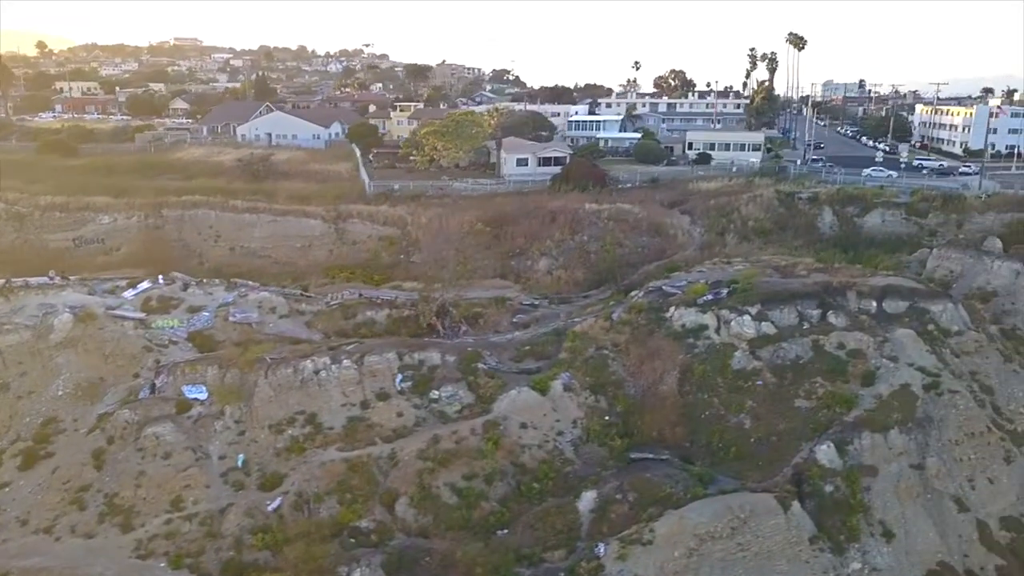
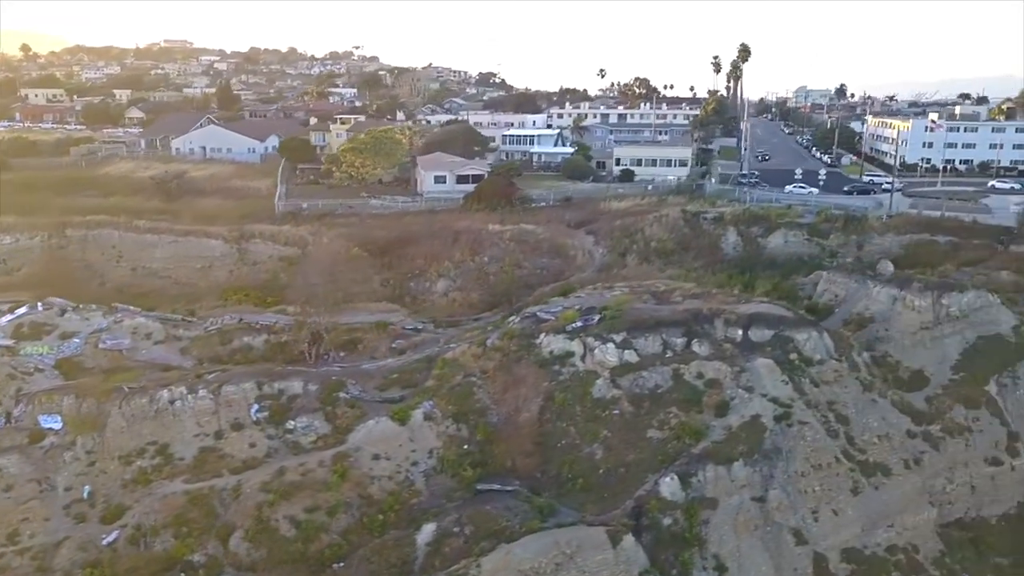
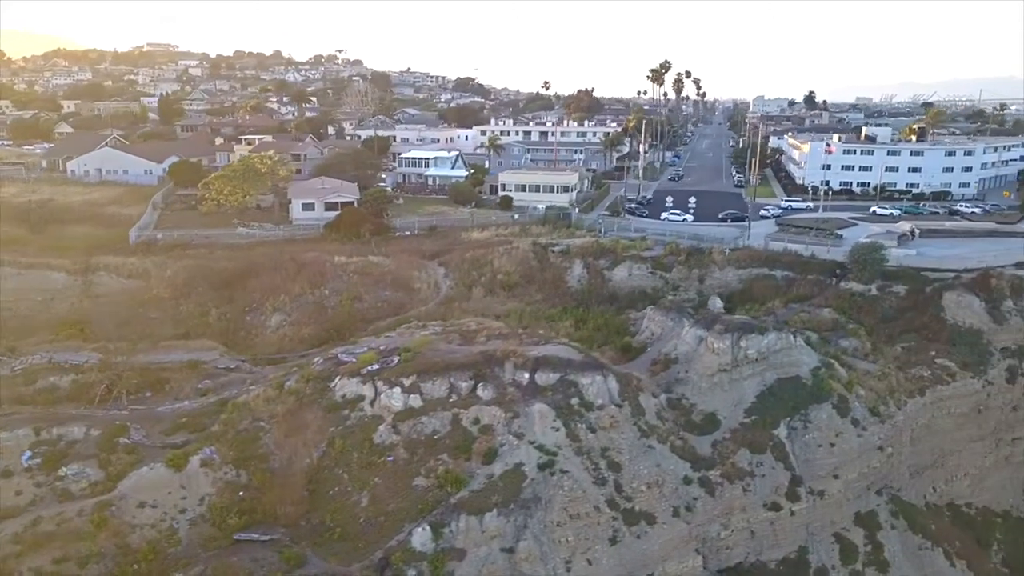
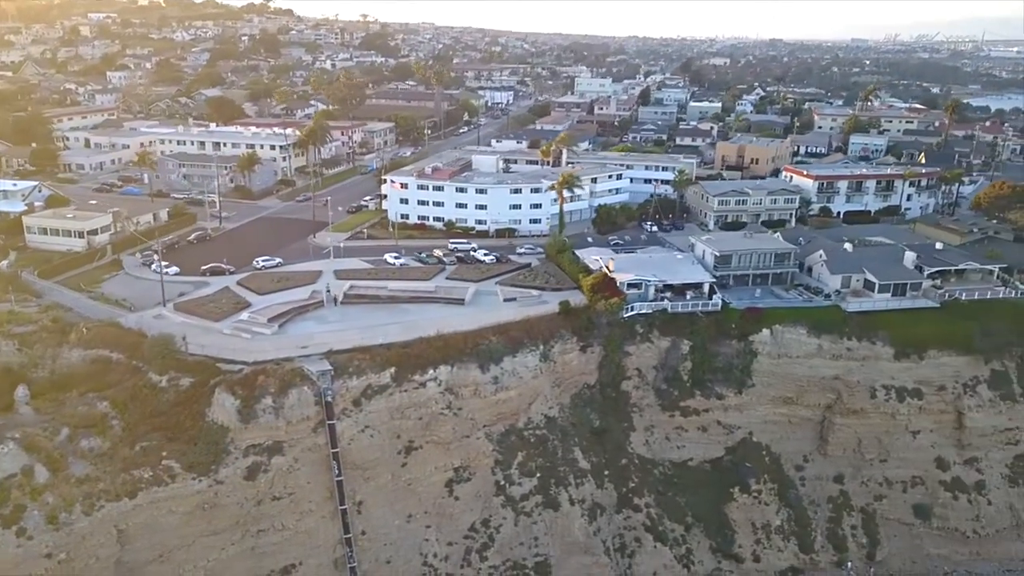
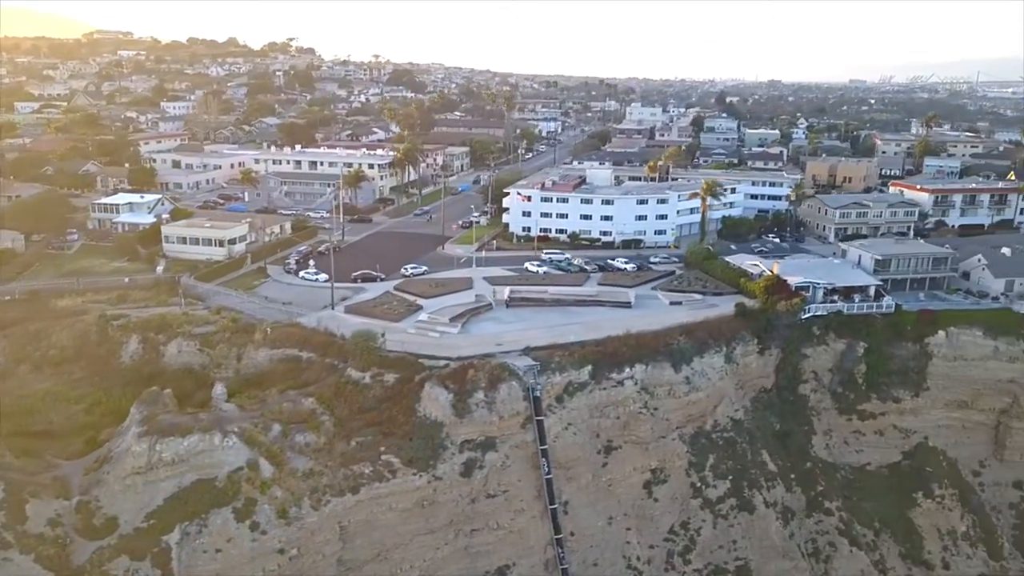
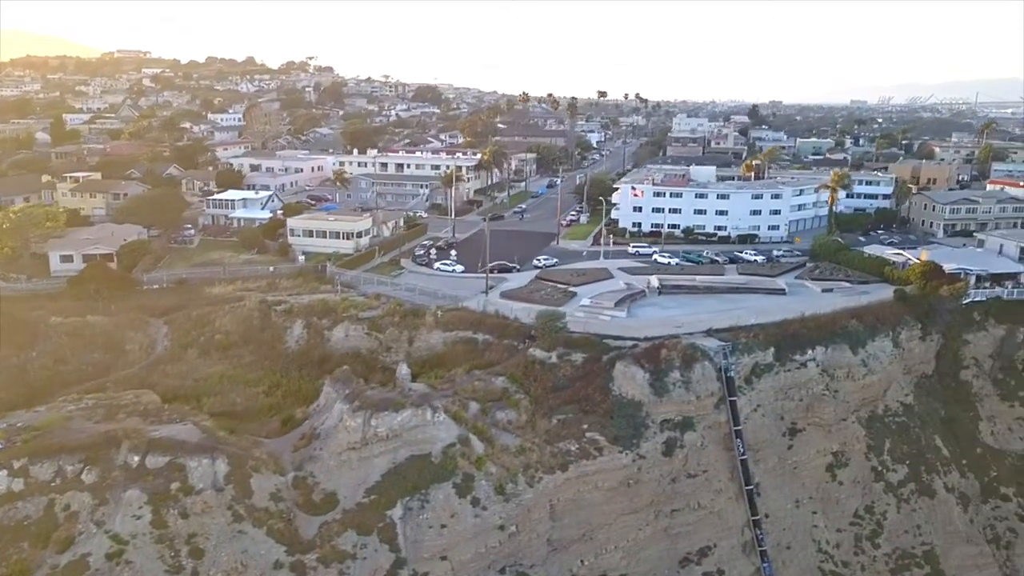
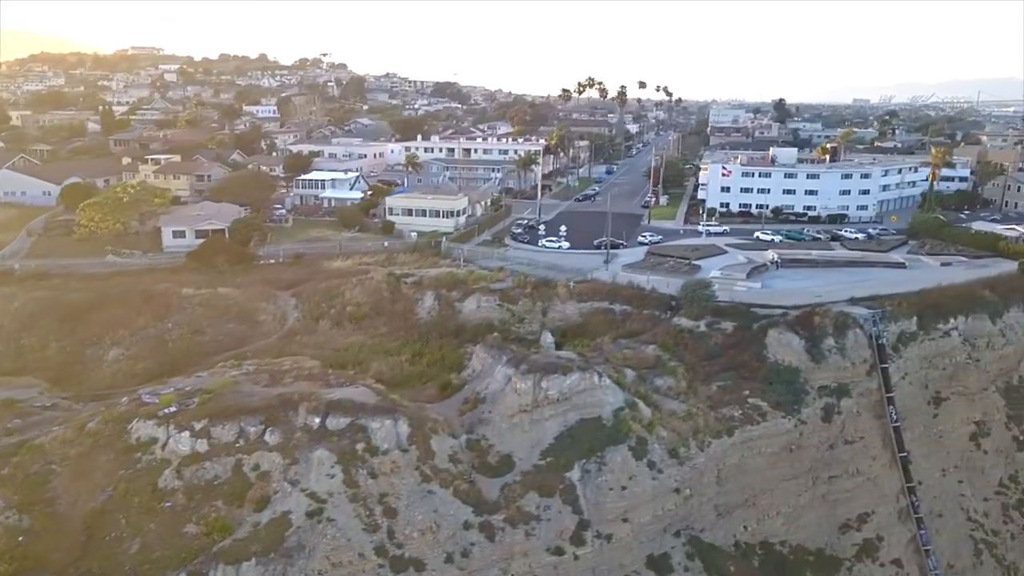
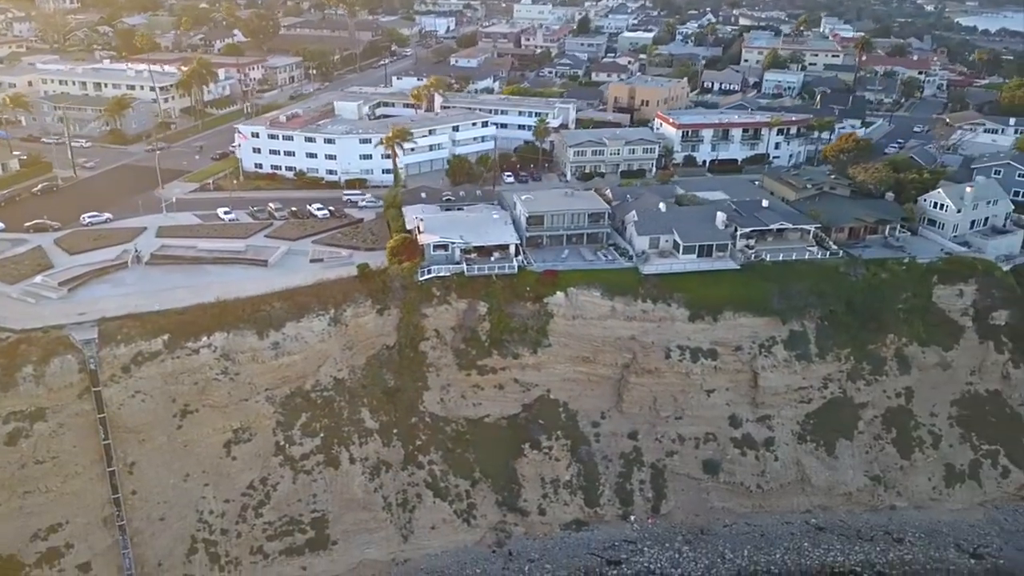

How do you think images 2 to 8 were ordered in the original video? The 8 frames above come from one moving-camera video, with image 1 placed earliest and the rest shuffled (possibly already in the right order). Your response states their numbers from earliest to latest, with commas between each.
2, 3, 7, 6, 5, 4, 8
